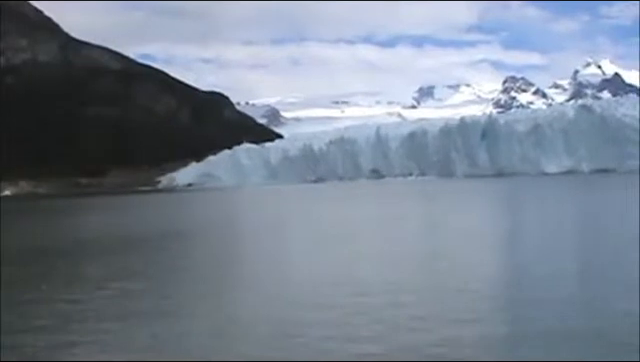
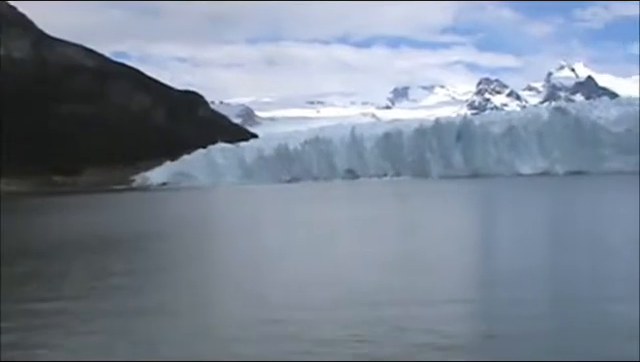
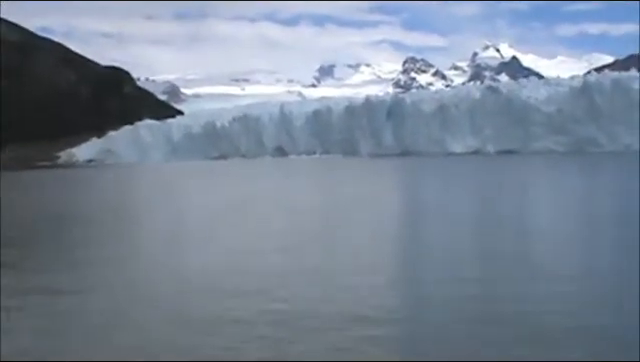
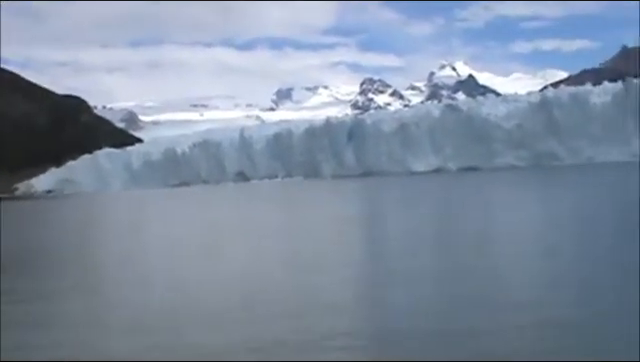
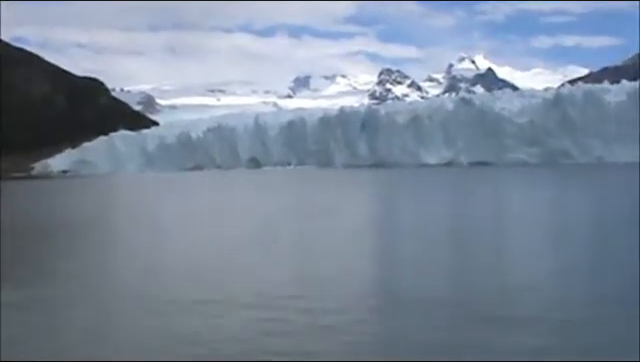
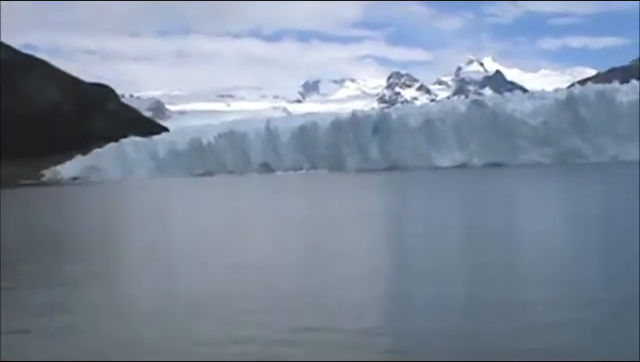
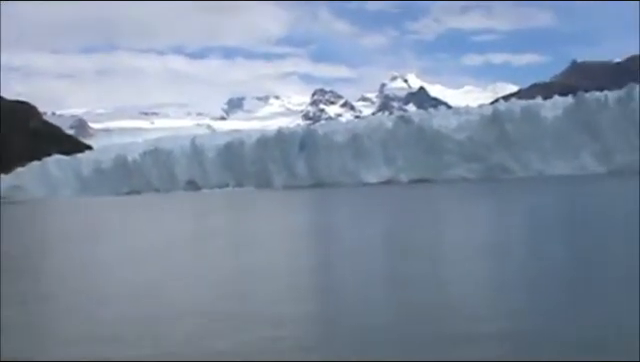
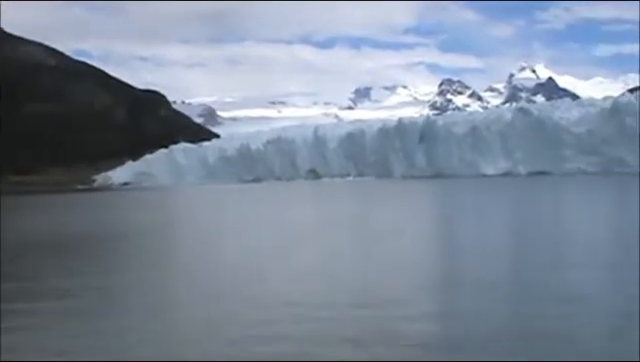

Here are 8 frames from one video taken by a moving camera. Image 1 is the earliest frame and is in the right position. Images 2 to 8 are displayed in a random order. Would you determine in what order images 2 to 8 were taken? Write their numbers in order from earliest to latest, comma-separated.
2, 8, 5, 3, 6, 4, 7
